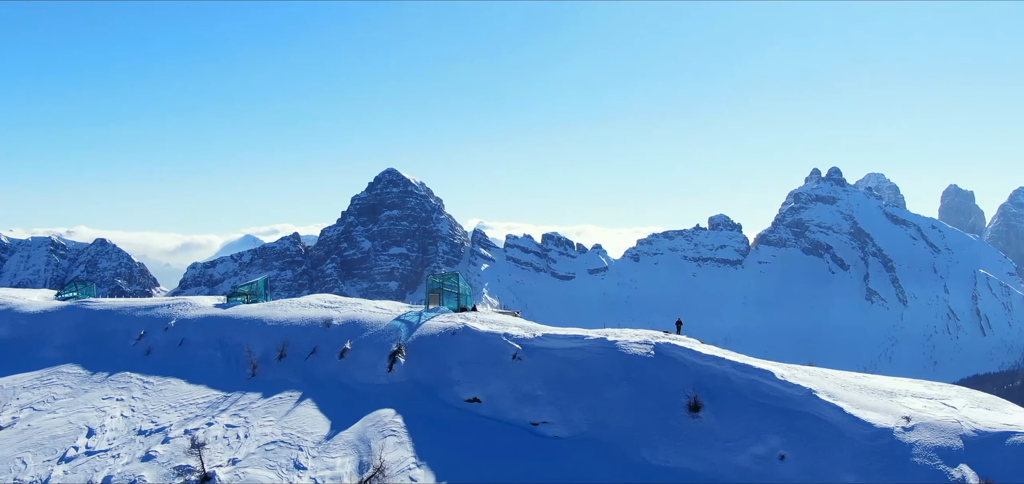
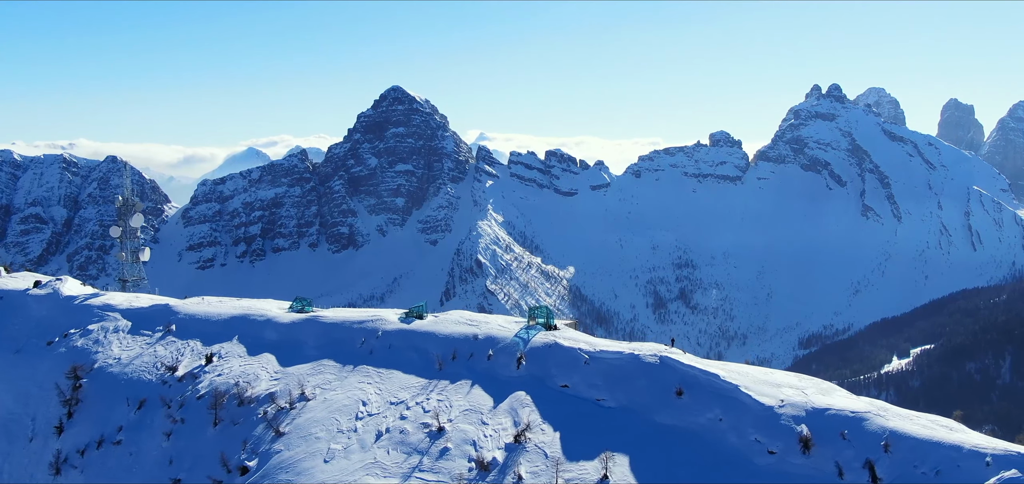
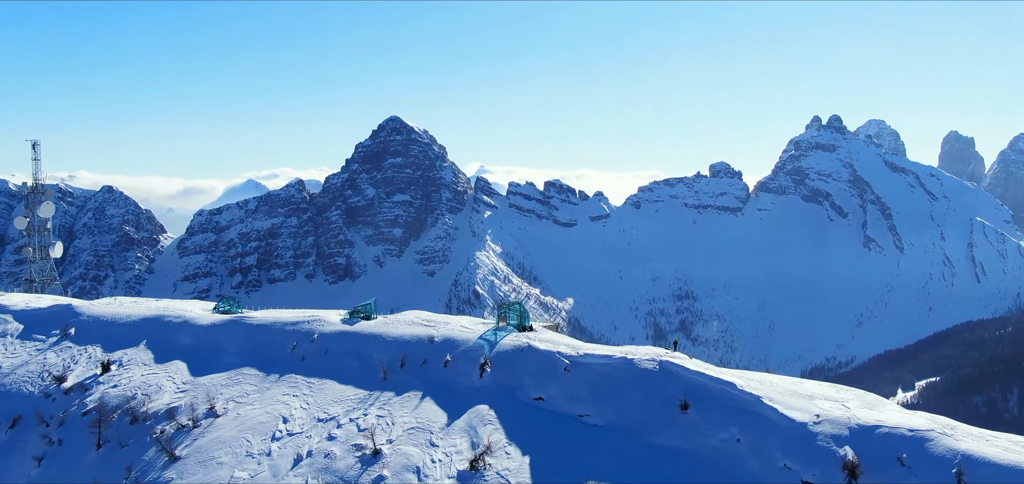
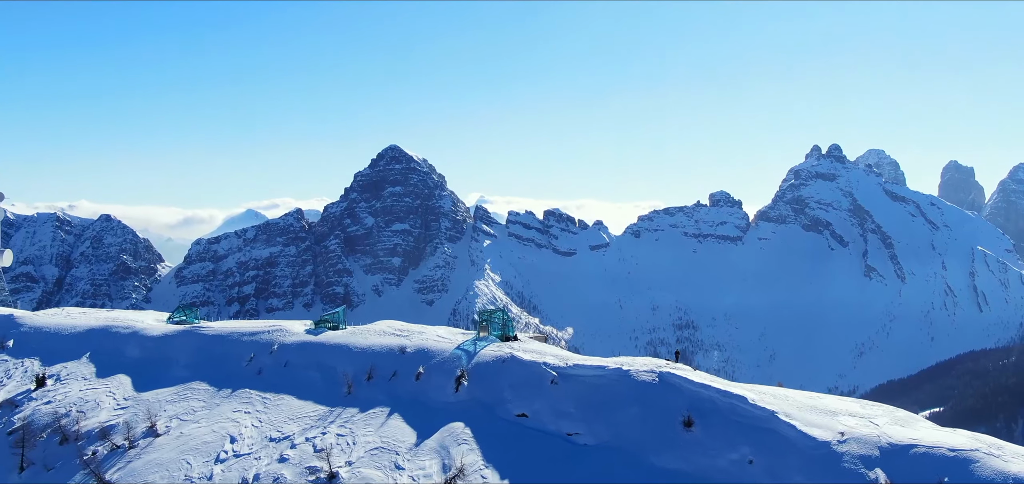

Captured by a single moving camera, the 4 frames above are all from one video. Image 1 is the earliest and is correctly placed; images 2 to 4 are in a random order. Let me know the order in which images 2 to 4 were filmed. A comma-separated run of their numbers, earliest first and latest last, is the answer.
4, 3, 2
